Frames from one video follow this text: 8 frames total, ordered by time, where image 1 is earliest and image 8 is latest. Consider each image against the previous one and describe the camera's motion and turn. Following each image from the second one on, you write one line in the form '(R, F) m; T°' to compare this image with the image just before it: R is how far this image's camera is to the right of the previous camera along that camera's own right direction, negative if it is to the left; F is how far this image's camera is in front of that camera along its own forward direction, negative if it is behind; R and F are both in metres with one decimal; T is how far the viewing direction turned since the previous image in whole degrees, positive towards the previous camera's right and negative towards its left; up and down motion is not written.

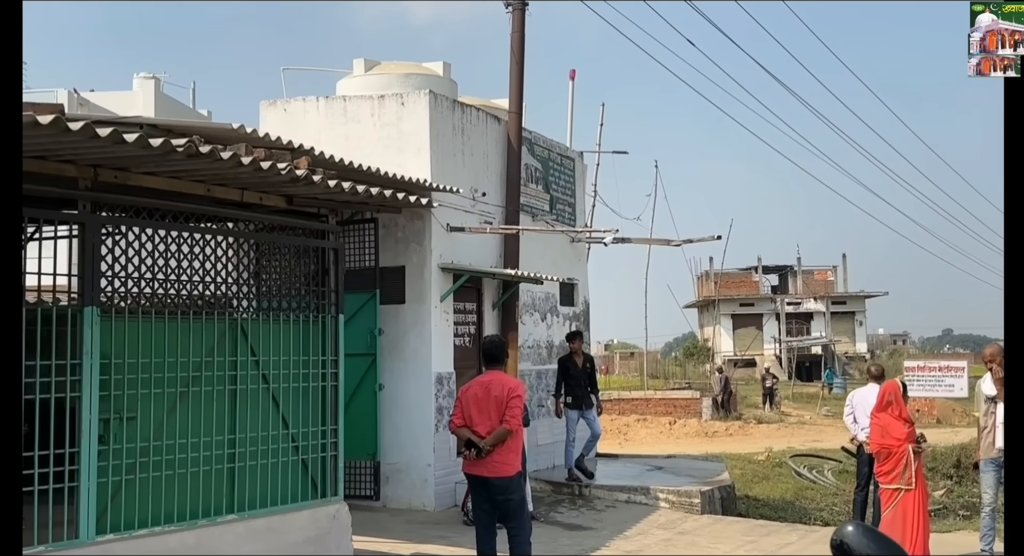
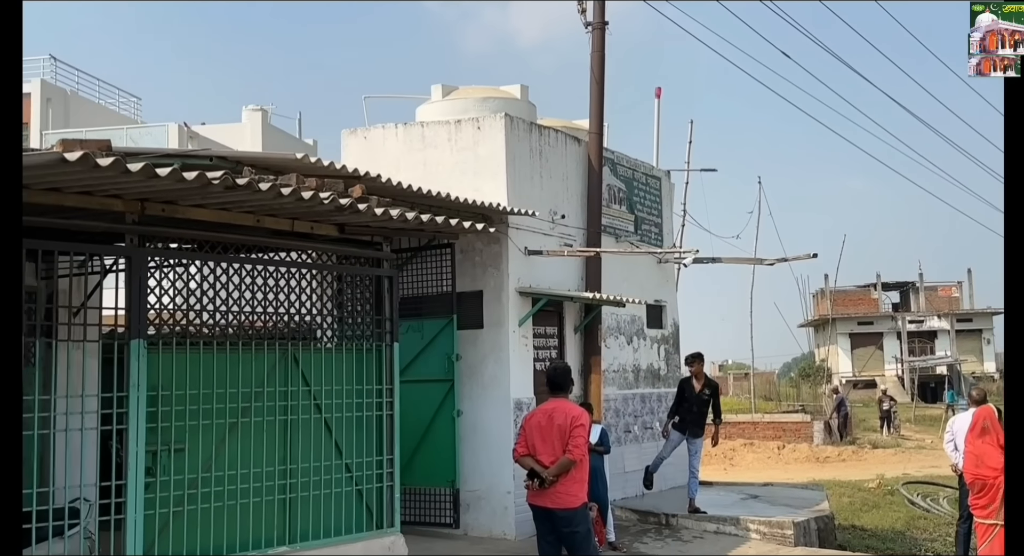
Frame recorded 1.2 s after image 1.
(+0.4, +0.2) m; -6°
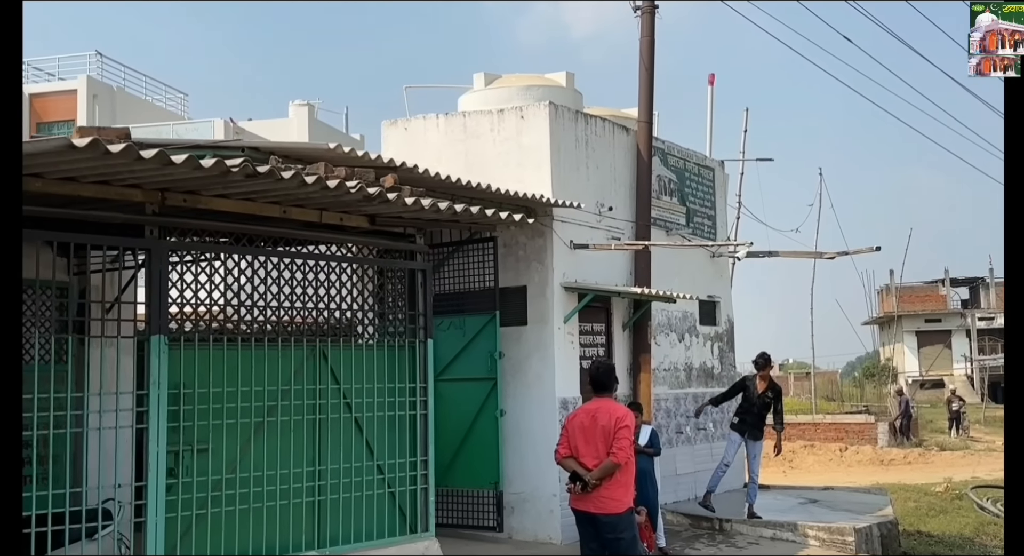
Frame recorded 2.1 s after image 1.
(+0.1, +0.4) m; -3°
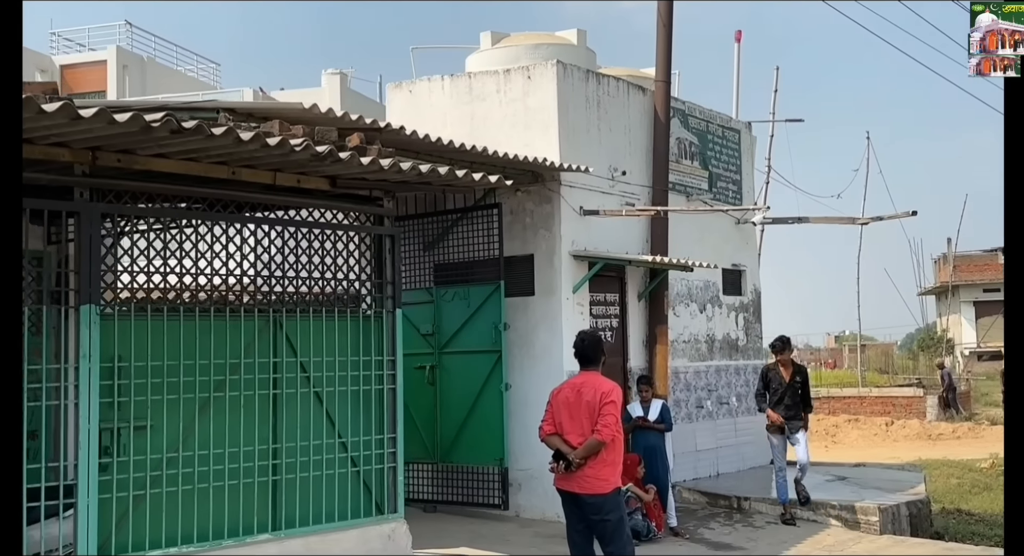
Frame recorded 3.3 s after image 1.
(+0.5, +0.4) m; -3°
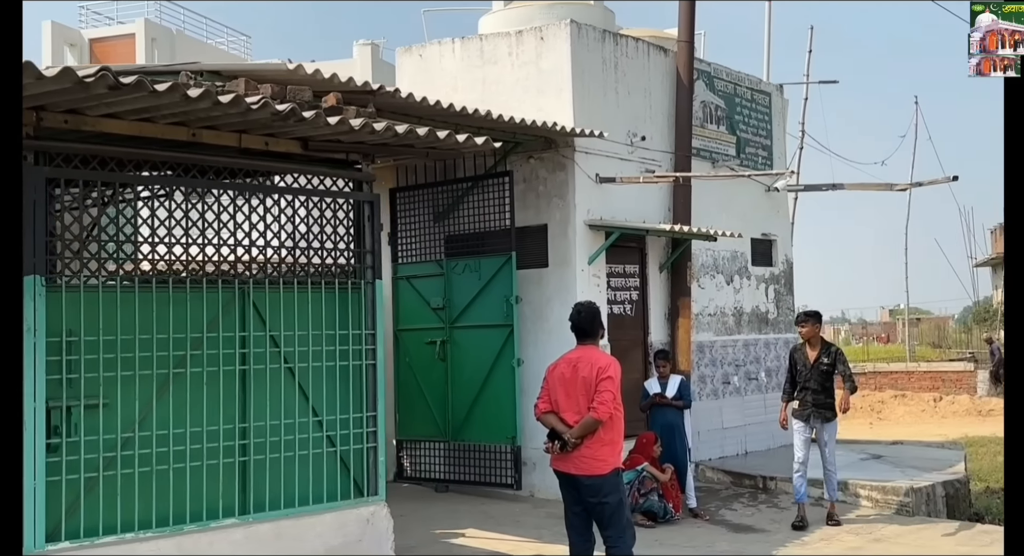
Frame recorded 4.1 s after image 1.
(+0.3, +0.4) m; -3°
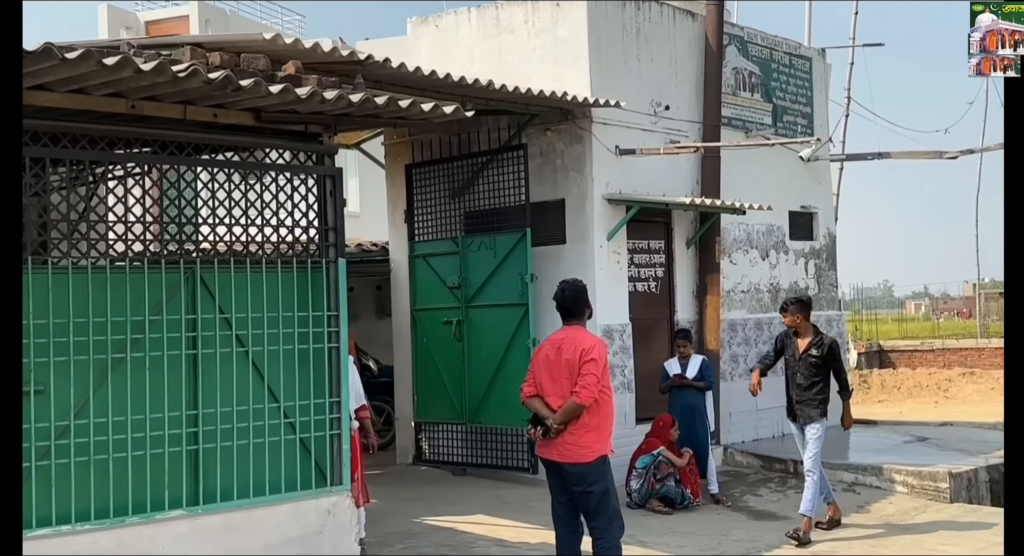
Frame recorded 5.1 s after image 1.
(+0.5, +0.3) m; -5°
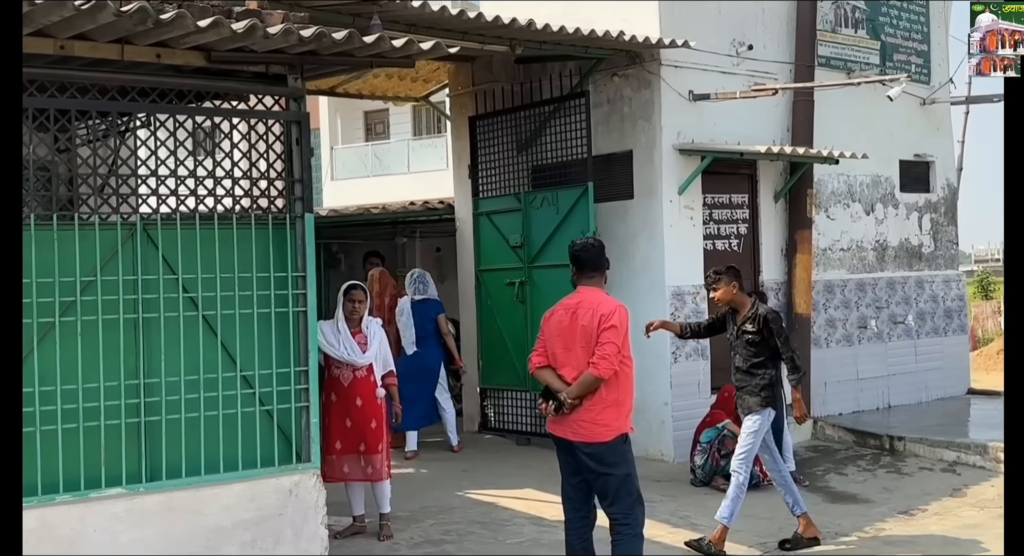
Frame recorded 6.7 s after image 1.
(+0.7, +0.6) m; -9°
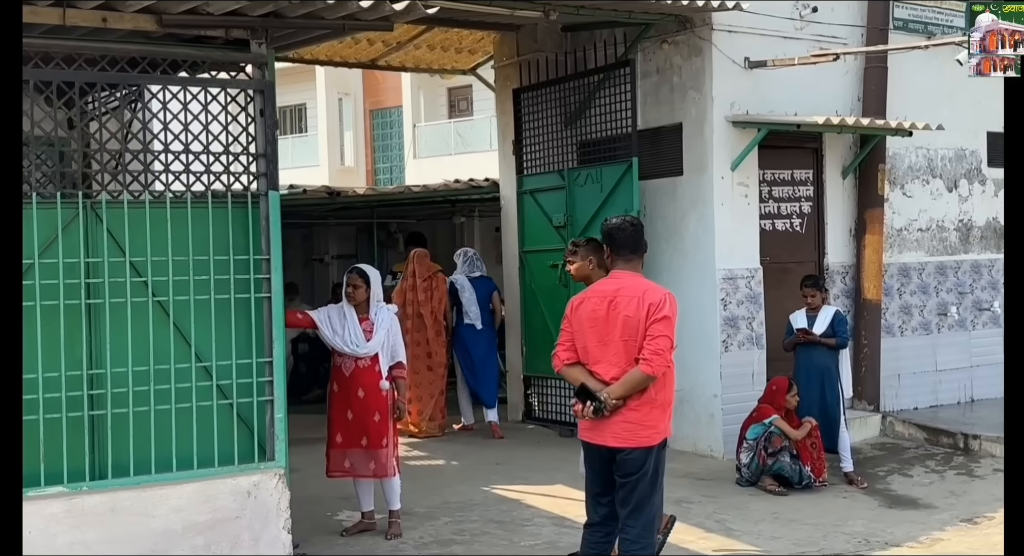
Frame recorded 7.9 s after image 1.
(+0.5, +0.5) m; -6°
